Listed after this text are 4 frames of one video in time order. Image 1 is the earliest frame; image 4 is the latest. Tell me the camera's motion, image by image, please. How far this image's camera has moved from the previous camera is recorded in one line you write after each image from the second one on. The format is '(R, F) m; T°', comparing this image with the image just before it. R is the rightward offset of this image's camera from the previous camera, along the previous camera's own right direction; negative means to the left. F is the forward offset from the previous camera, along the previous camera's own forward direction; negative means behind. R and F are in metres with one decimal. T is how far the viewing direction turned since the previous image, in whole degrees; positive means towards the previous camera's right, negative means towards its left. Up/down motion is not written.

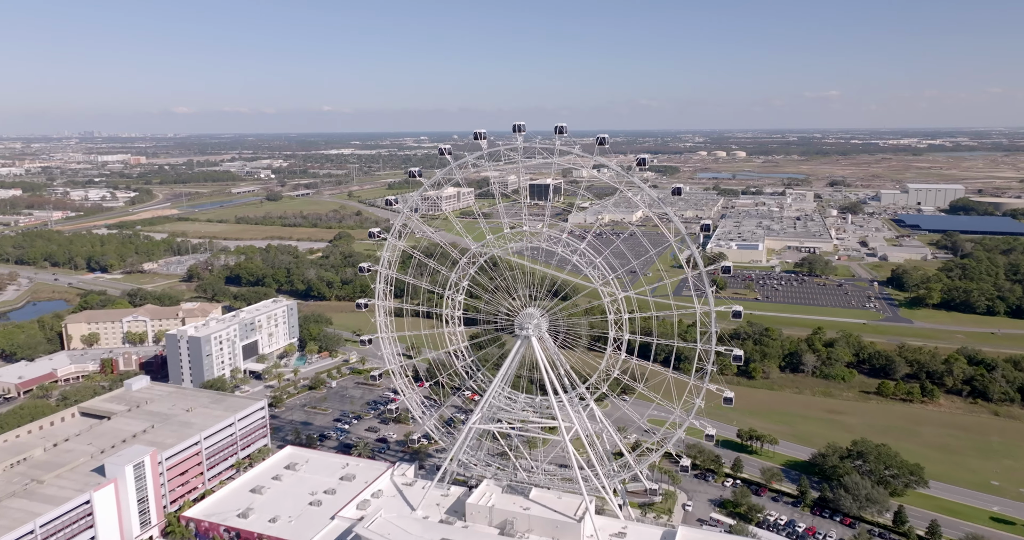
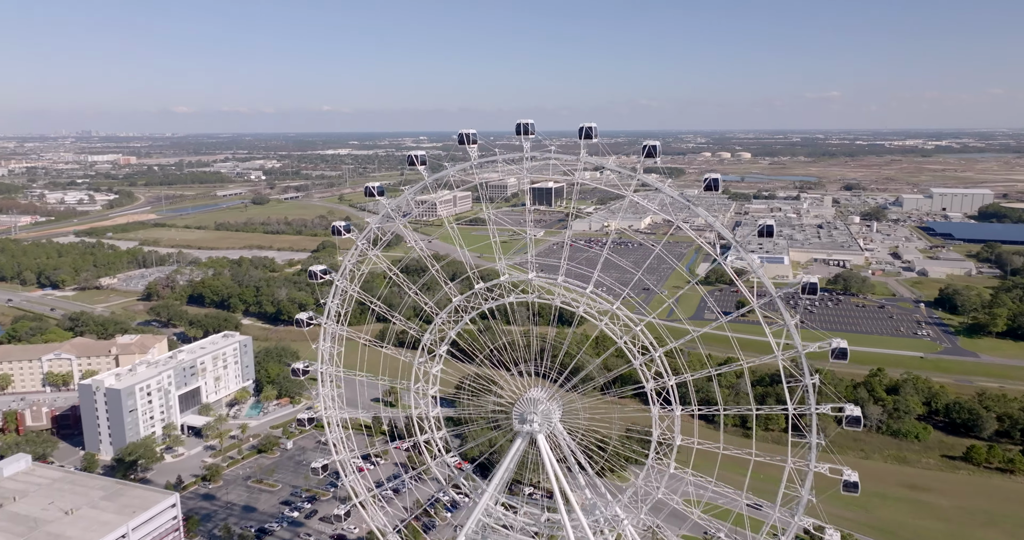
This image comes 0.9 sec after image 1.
(0.0, +5.3) m; 0°
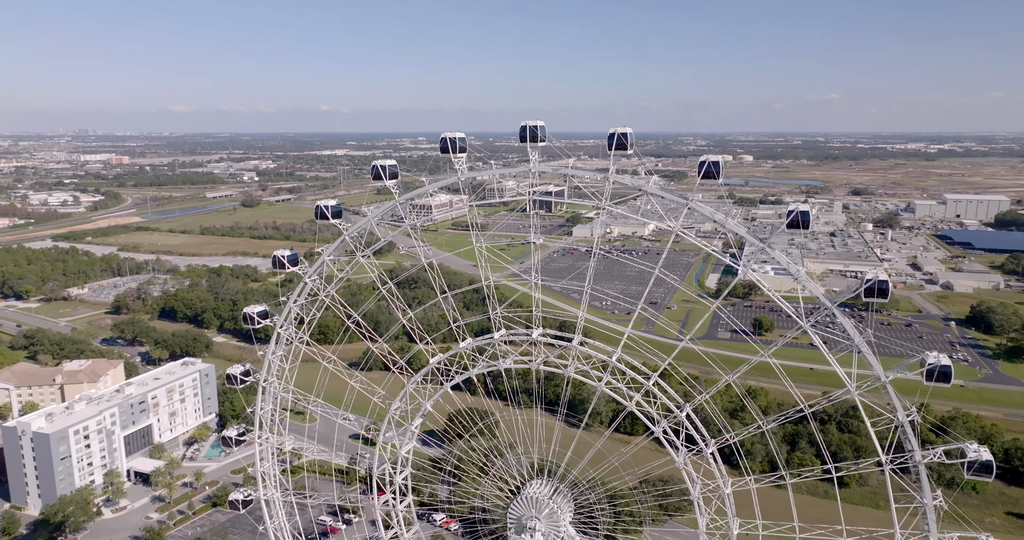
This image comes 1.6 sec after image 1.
(0.0, +3.0) m; 0°
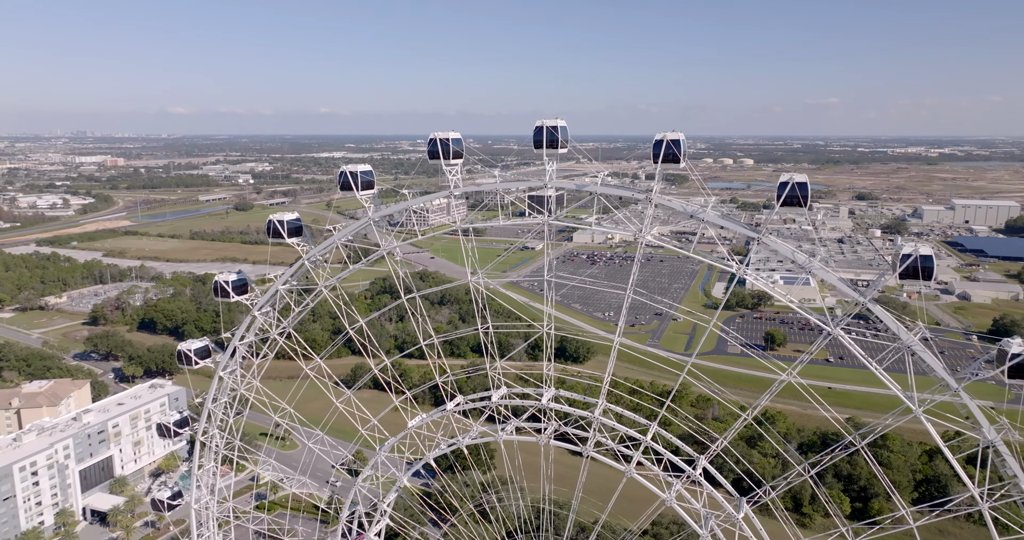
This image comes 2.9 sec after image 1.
(0.0, +1.9) m; 0°
